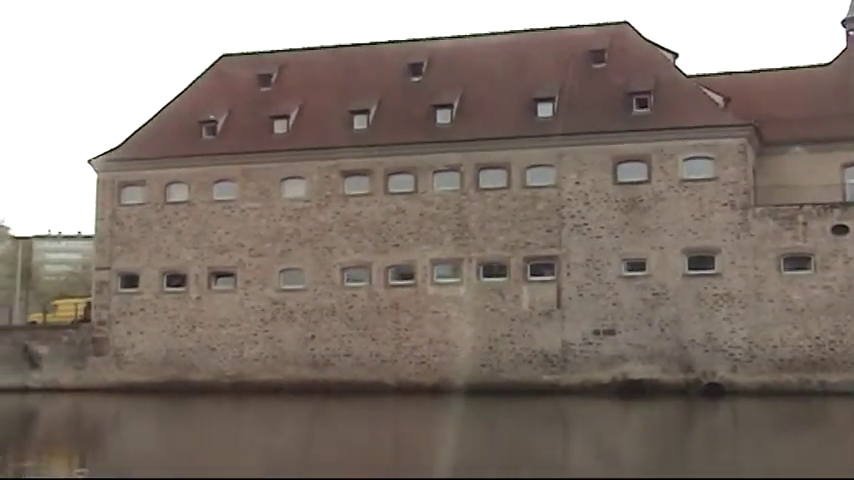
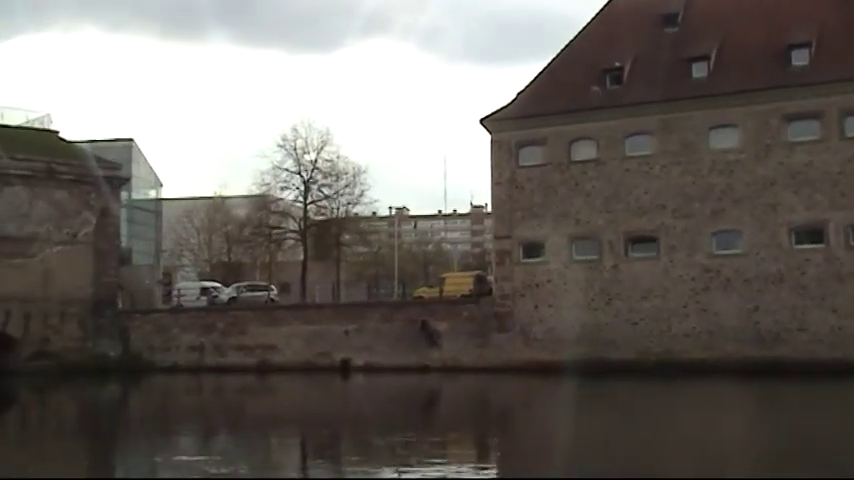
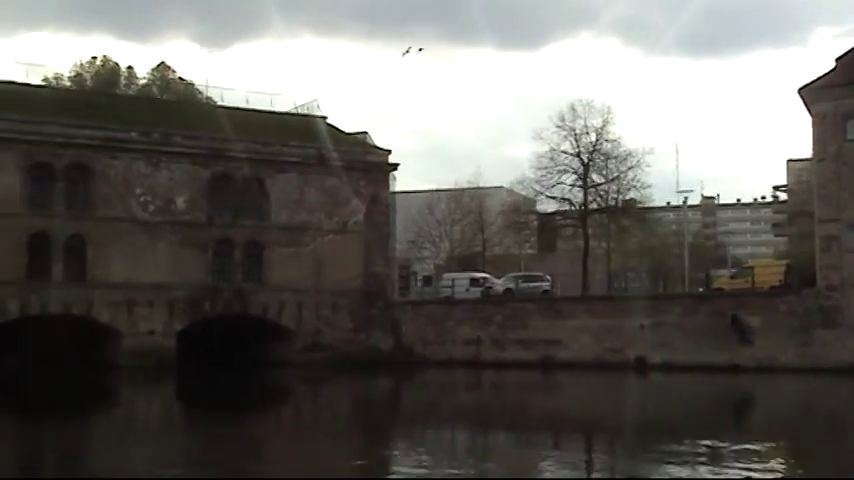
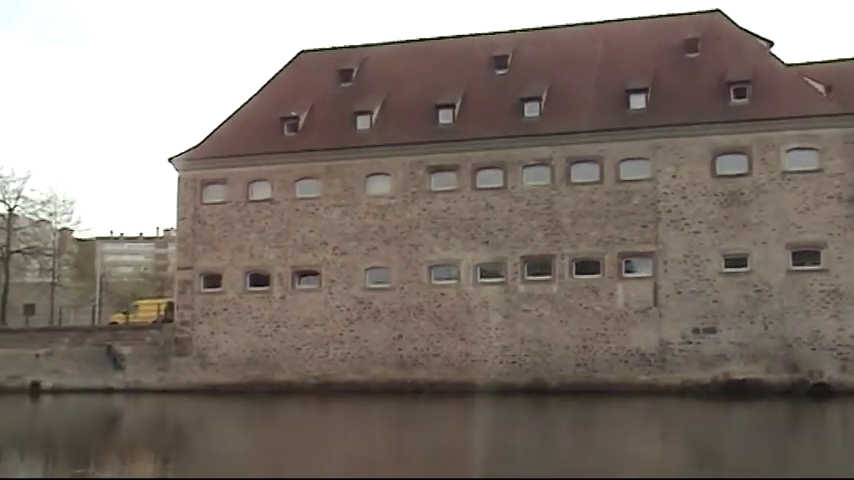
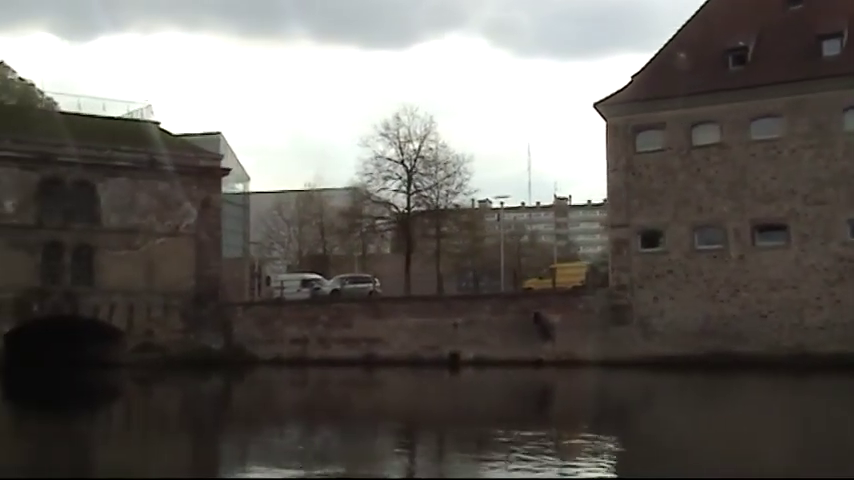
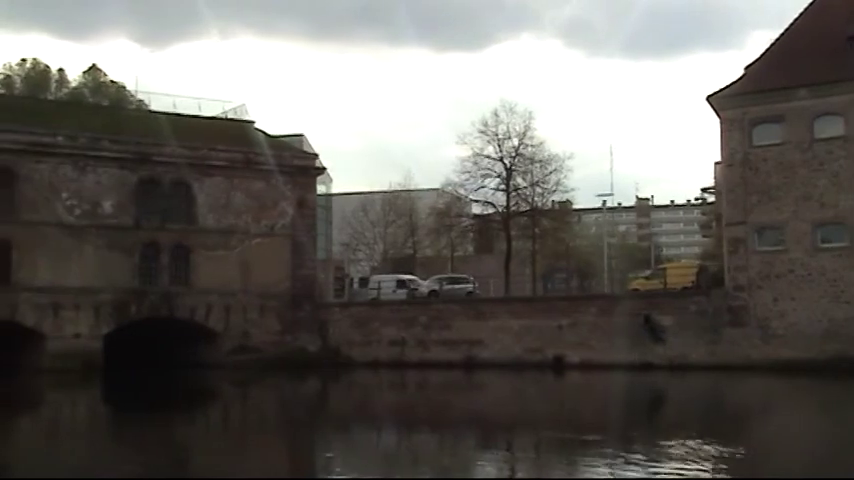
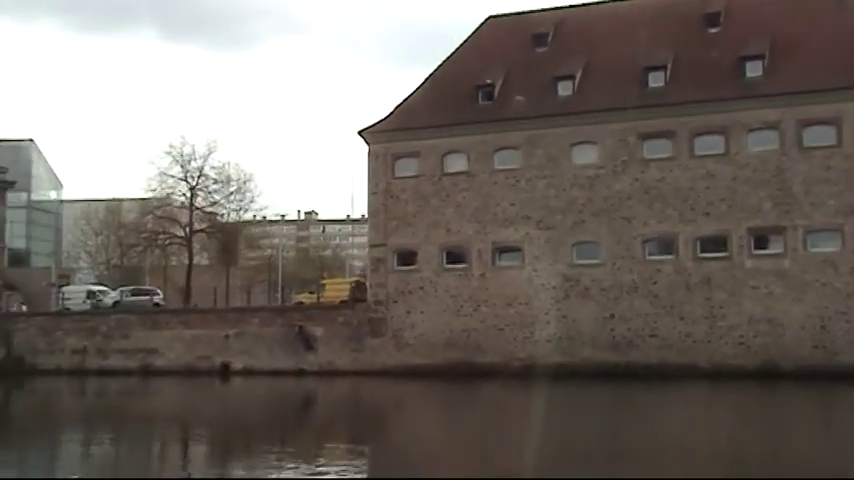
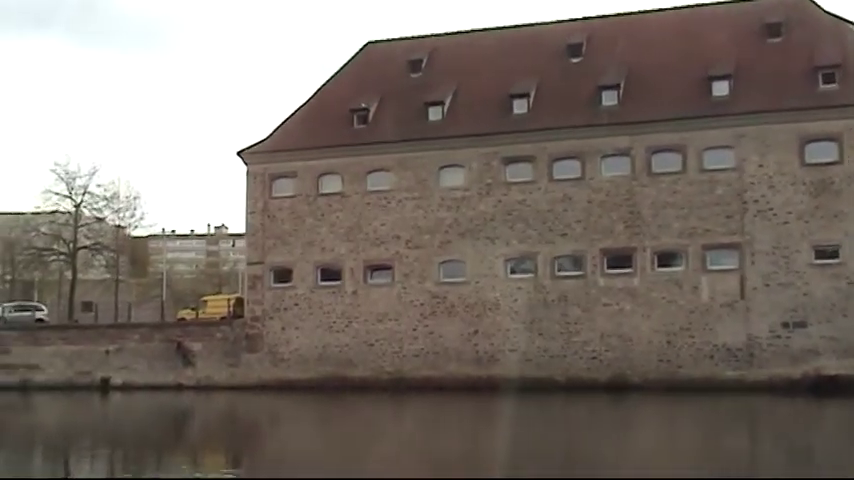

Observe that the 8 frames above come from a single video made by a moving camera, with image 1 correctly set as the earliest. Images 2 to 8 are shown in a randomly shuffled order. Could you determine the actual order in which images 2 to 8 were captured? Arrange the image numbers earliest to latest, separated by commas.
4, 8, 7, 2, 5, 6, 3
